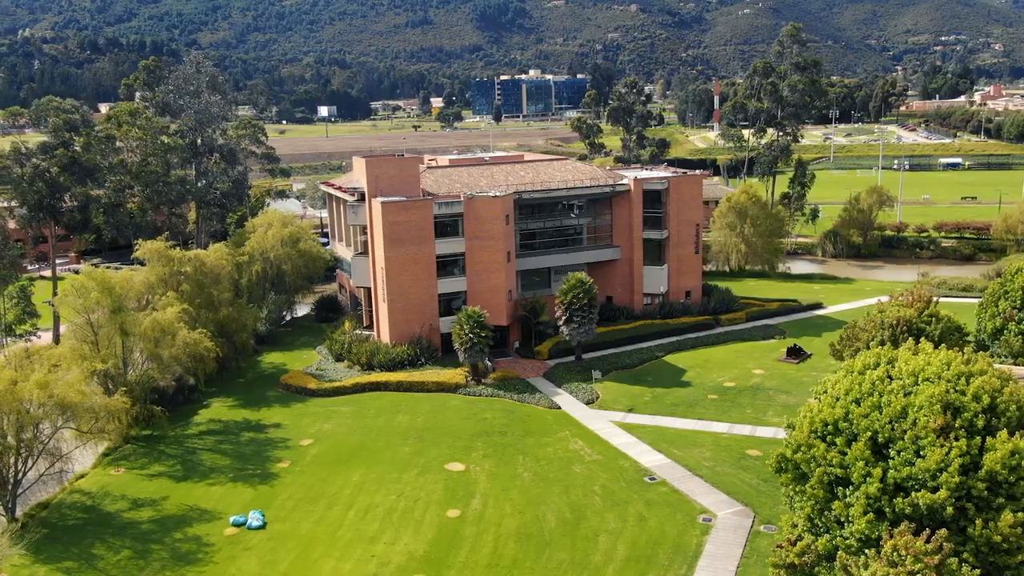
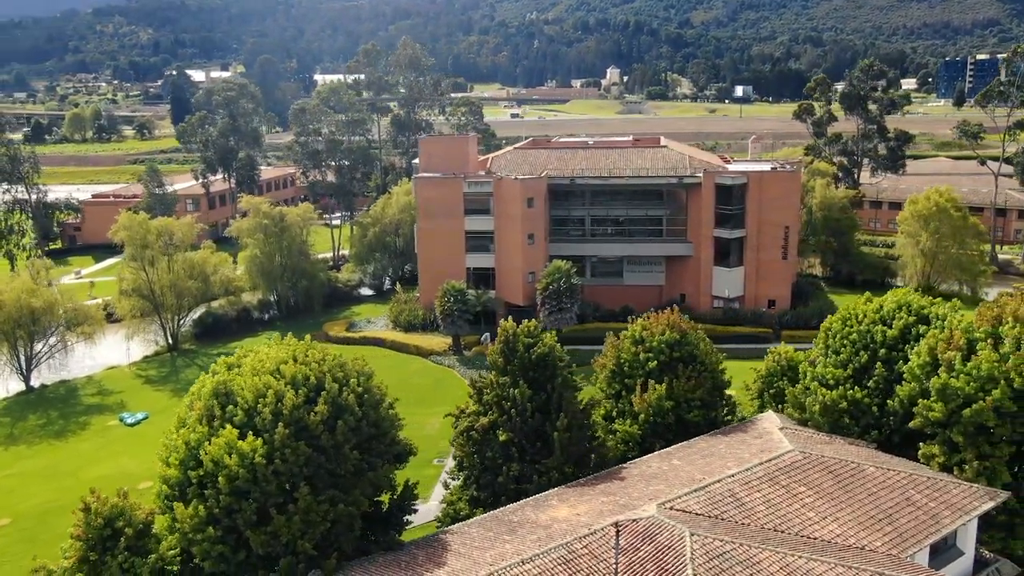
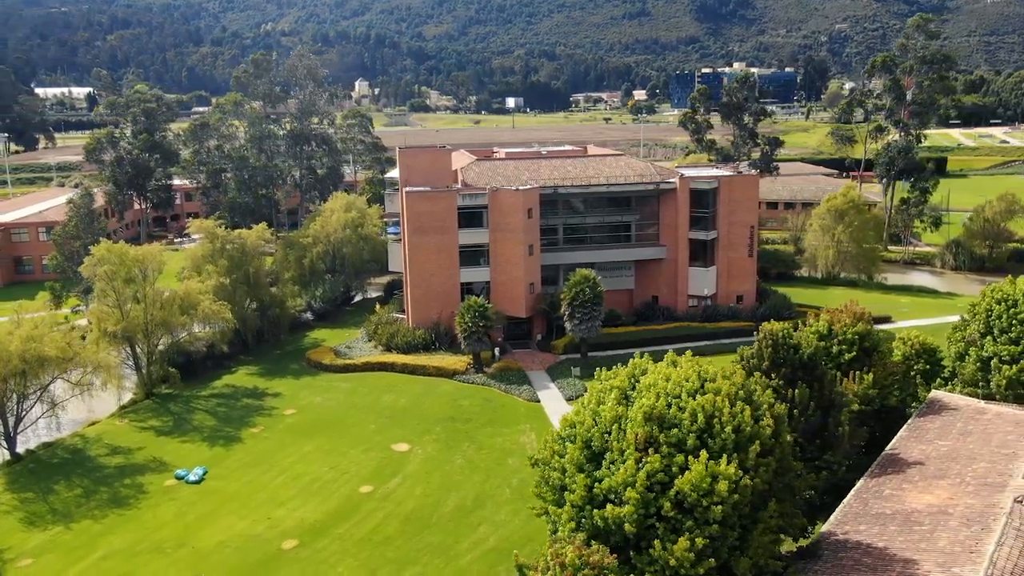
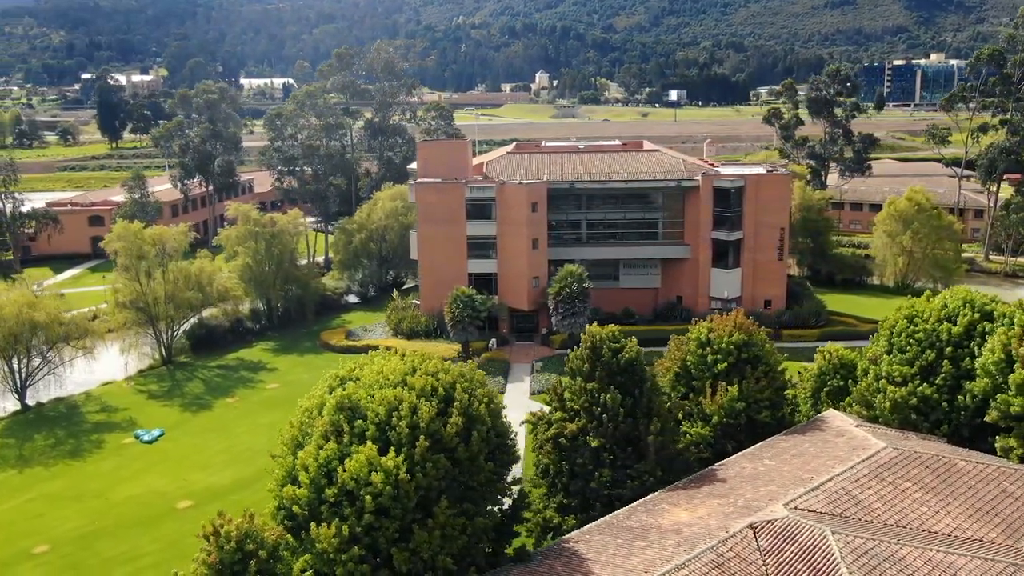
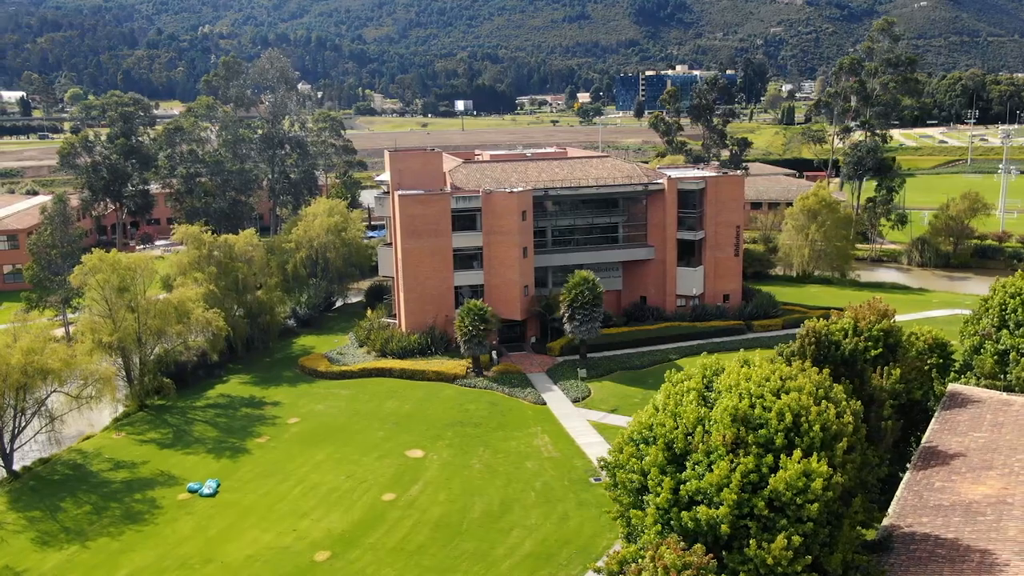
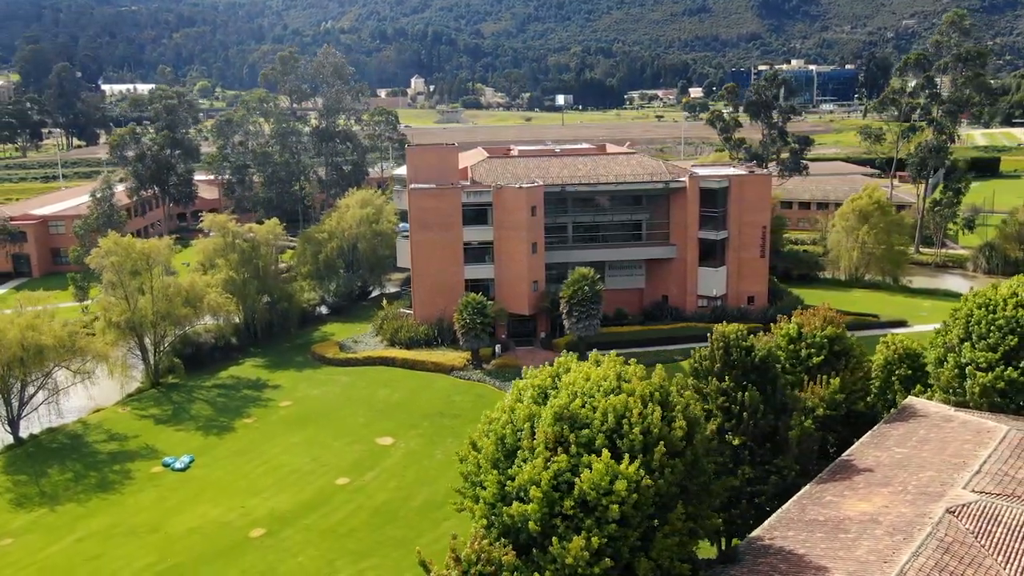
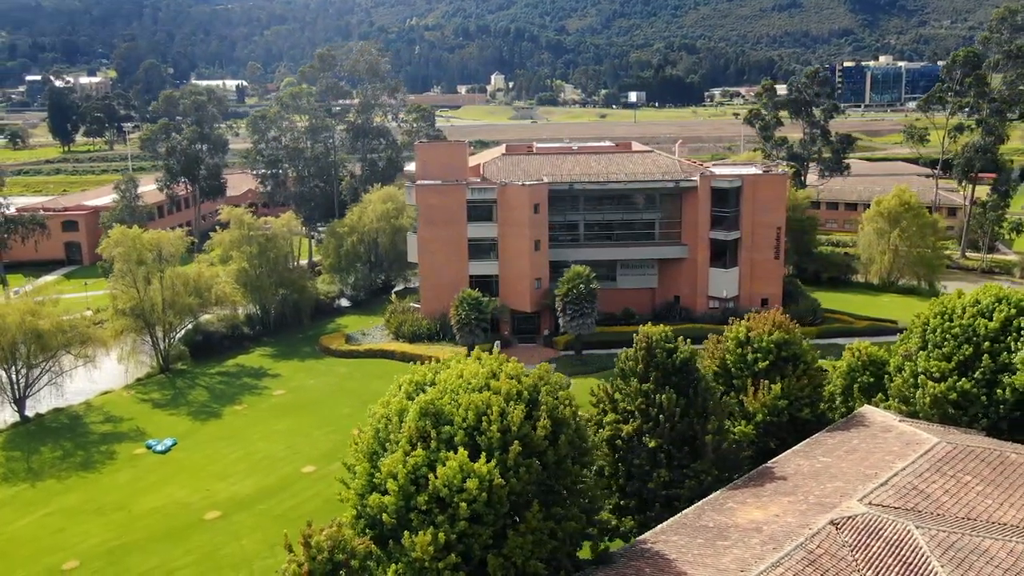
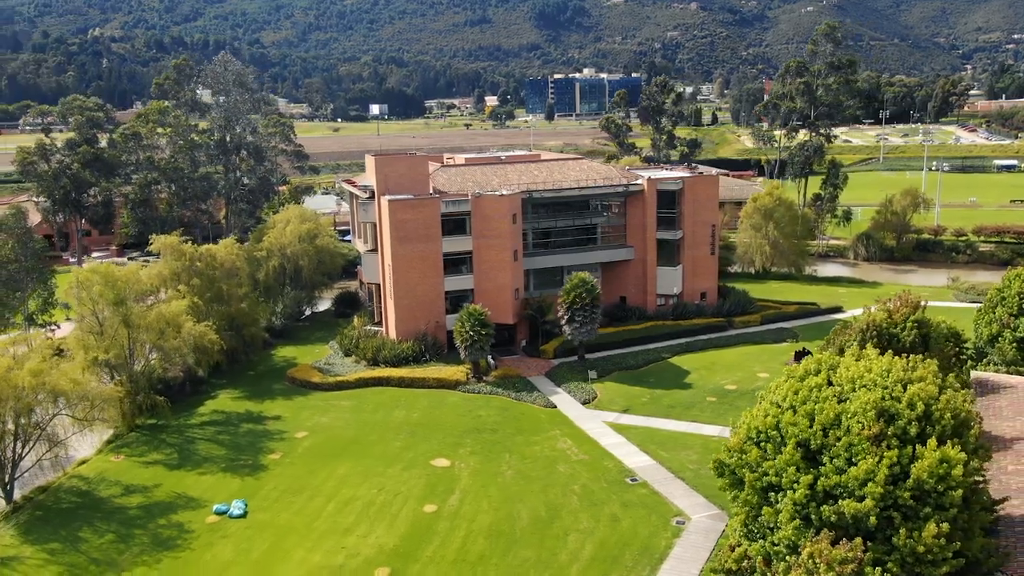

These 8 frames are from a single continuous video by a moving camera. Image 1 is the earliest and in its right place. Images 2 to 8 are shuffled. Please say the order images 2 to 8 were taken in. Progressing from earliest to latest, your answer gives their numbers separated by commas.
8, 5, 3, 6, 7, 4, 2
